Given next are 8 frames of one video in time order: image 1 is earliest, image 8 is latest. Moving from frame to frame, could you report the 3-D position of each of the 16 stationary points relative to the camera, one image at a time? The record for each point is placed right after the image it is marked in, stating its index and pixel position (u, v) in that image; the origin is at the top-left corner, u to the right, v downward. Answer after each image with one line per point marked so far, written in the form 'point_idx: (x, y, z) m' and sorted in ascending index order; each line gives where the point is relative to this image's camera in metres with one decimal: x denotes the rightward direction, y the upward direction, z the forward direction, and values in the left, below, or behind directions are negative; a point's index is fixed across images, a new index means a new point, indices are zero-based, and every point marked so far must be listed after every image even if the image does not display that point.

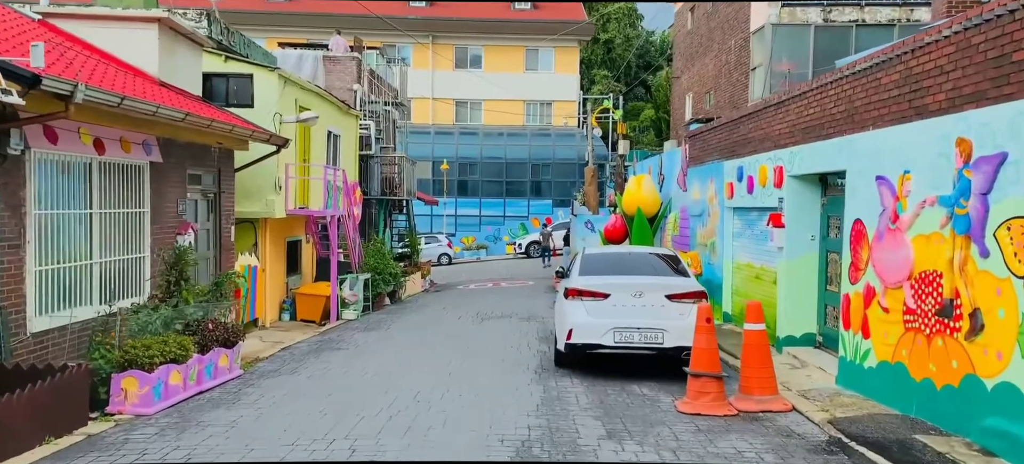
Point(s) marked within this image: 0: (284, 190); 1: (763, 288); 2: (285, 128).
0: (-4.0, +0.8, +13.5) m
1: (+3.4, -0.8, +10.6) m
2: (-4.0, +1.8, +13.5) m
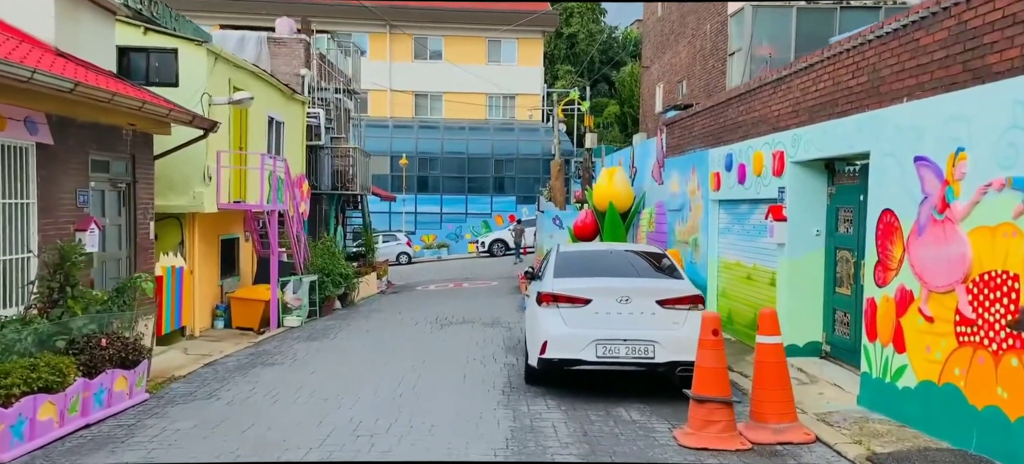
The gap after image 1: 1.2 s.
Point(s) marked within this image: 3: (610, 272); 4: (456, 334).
0: (-4.6, +0.8, +12.0) m
1: (+3.0, -0.7, +9.4) m
2: (-4.6, +1.9, +11.9) m
3: (+1.0, -0.4, +8.1) m
4: (-0.9, -1.6, +12.0) m
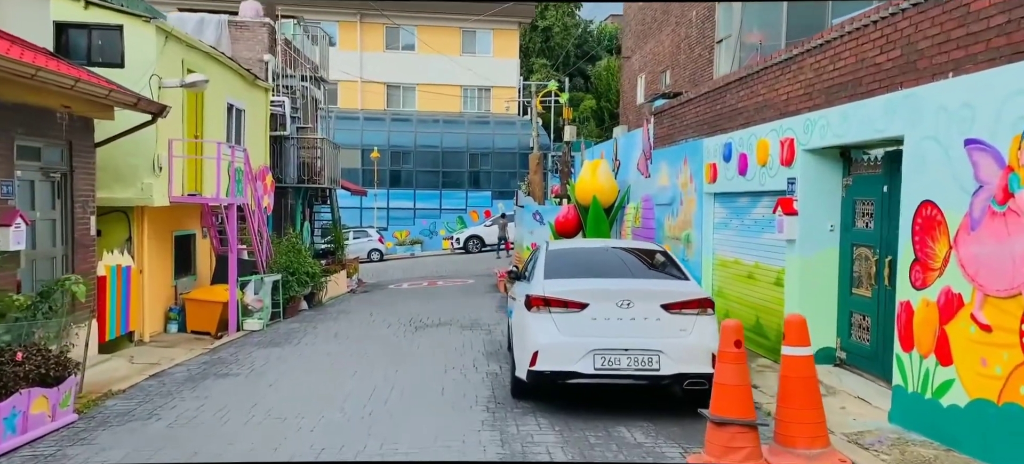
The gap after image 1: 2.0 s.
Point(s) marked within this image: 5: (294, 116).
0: (-4.9, +0.9, +10.9) m
1: (+2.8, -0.6, +8.6) m
2: (-4.9, +1.9, +10.9) m
3: (+0.8, -0.4, +7.3) m
4: (-1.2, -1.5, +11.2) m
5: (-5.2, +2.8, +18.7) m
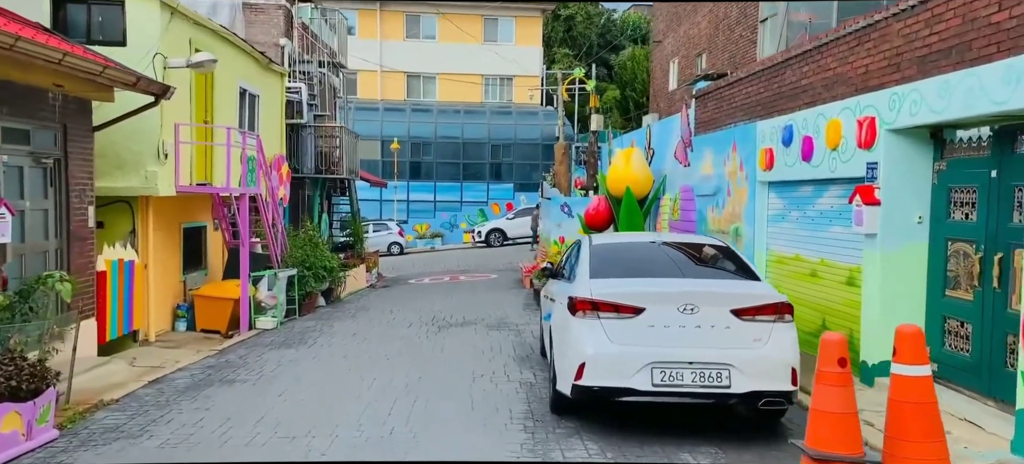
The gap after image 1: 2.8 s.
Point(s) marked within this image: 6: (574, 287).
0: (-4.5, +1.0, +10.2) m
1: (+3.1, -0.6, +7.7) m
2: (-4.4, +2.0, +10.1) m
3: (+1.1, -0.3, +6.4) m
4: (-0.7, -1.4, +10.3) m
5: (-4.6, +3.0, +17.9) m
6: (+0.5, -0.4, +6.1) m
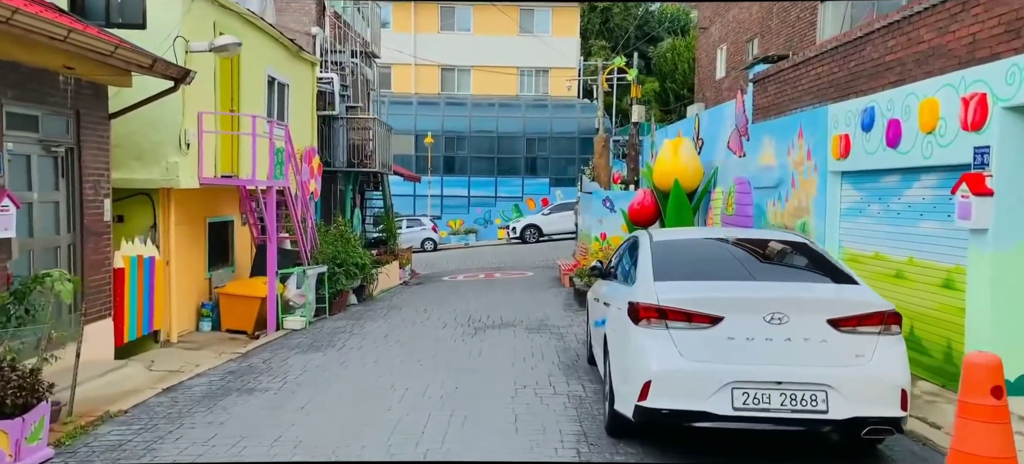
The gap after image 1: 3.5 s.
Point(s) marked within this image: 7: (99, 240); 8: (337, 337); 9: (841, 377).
0: (-3.9, +1.1, +9.6) m
1: (+3.5, -0.5, +6.8) m
2: (-3.9, +2.1, +9.5) m
3: (+1.5, -0.3, +5.6) m
4: (-0.2, -1.4, +9.6) m
5: (-3.7, +3.1, +17.3) m
6: (+0.8, -0.4, +5.3) m
7: (-4.3, -0.1, +8.1) m
8: (-2.3, -1.4, +10.1) m
9: (+1.8, -0.8, +4.3) m
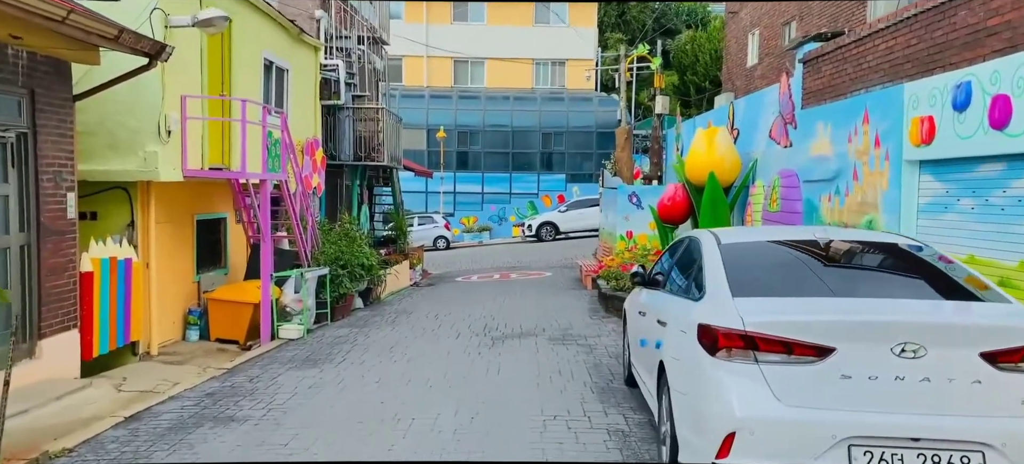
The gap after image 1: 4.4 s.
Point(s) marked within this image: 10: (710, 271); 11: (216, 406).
0: (-3.7, +1.1, +8.5) m
1: (+3.7, -0.5, +5.6) m
2: (-3.6, +2.1, +8.4) m
3: (+1.7, -0.3, +4.4) m
4: (0.0, -1.4, +8.4) m
5: (-3.4, +3.1, +16.2) m
6: (+1.0, -0.4, +4.2) m
7: (-4.1, -0.1, +7.0) m
8: (-2.0, -1.3, +9.0) m
9: (+2.0, -0.8, +3.1) m
10: (+1.2, -0.2, +4.6) m
11: (-2.4, -1.4, +6.2) m
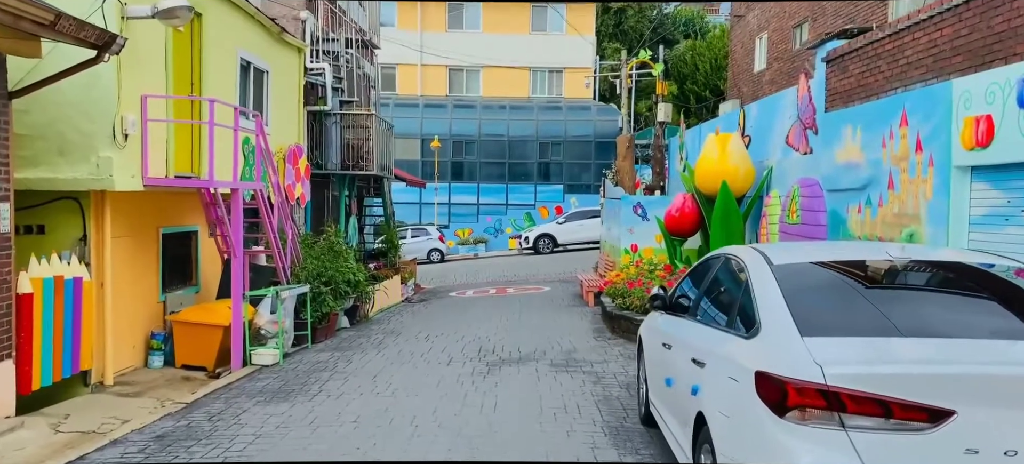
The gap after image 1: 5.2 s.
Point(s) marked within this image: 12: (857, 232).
0: (-3.7, +0.9, +7.6) m
1: (+3.7, -0.6, +4.7) m
2: (-3.7, +2.0, +7.6) m
3: (+1.7, -0.4, +3.5) m
4: (0.0, -1.5, +7.5) m
5: (-3.4, +2.8, +15.4) m
6: (+1.0, -0.5, +3.3) m
7: (-4.1, -0.2, +6.1) m
8: (-2.0, -1.5, +8.0) m
9: (+2.0, -0.9, +2.3) m
10: (+1.2, -0.3, +3.7) m
11: (-2.4, -1.5, +5.3) m
12: (+3.7, 0.0, +8.5) m
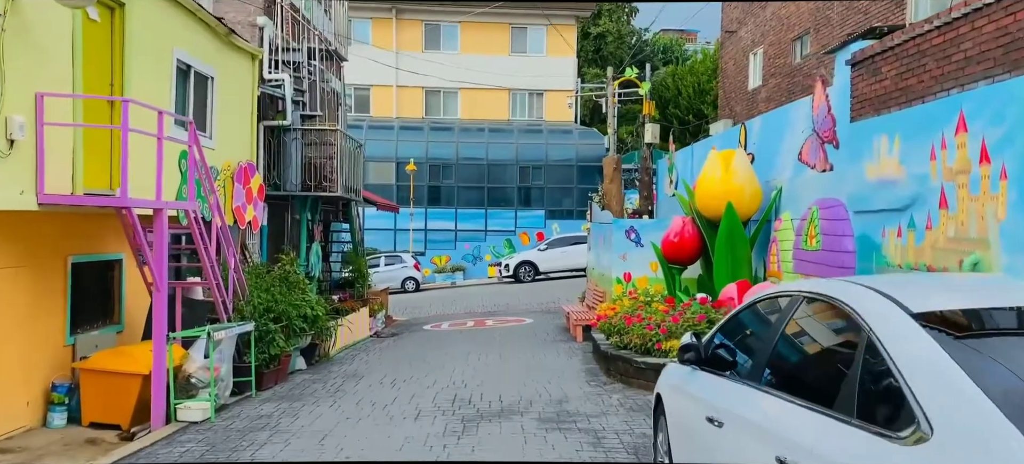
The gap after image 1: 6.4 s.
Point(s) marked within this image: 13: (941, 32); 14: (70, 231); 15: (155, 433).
0: (-3.9, +0.7, +6.1) m
1: (+3.6, -0.8, +3.4) m
2: (-3.8, +1.7, +6.2) m
3: (+1.6, -0.4, +2.2) m
4: (-0.1, -1.7, +6.1) m
5: (-3.8, +2.3, +14.0) m
6: (+1.0, -0.6, +1.9) m
7: (-4.2, -0.4, +4.6) m
8: (-2.2, -1.7, +6.5) m
9: (+2.0, -0.9, +0.9) m
10: (+1.2, -0.4, +2.3) m
11: (-2.5, -1.7, +3.8) m
12: (+3.6, -0.3, +7.2) m
13: (+3.6, +1.7, +6.6) m
14: (-4.3, 0.0, +7.5) m
15: (-3.2, -1.8, +6.8) m
